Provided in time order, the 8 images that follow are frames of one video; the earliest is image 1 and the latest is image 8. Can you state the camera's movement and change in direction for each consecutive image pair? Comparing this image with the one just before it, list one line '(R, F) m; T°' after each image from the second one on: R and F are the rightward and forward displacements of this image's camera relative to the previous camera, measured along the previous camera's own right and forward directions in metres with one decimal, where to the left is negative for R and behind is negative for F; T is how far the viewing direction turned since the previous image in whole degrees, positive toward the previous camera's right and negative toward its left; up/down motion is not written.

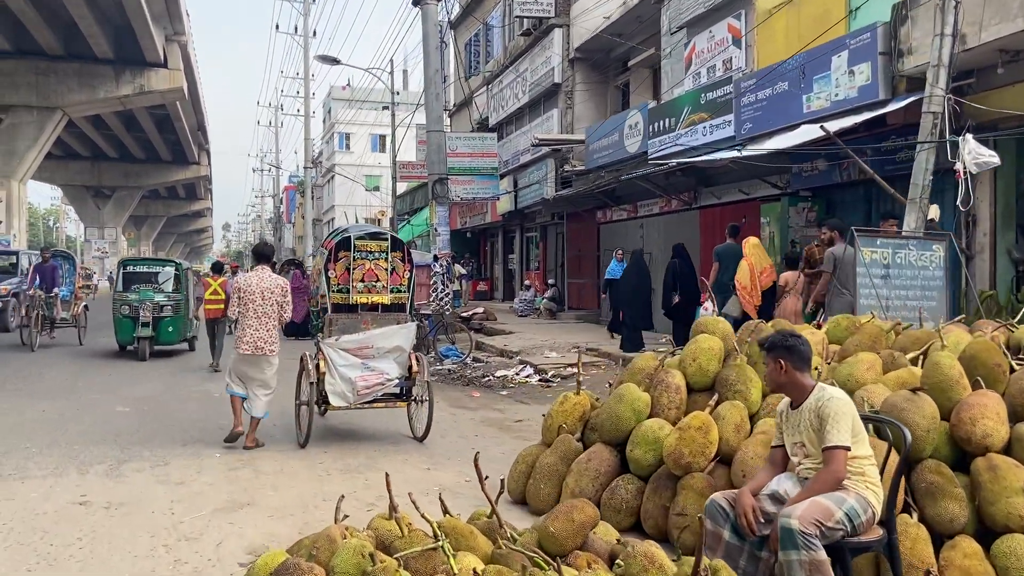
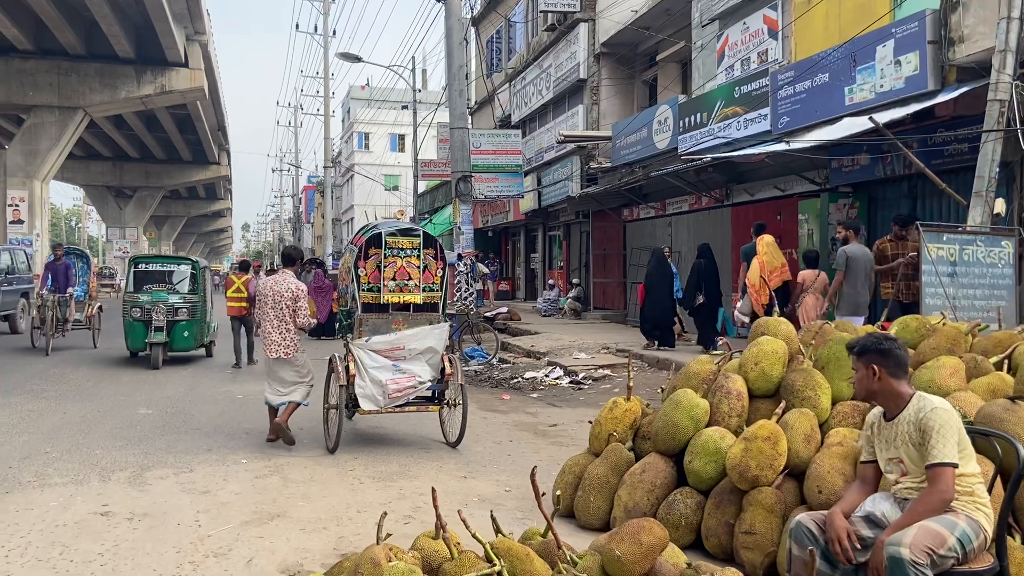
(-0.2, +0.3) m; -1°
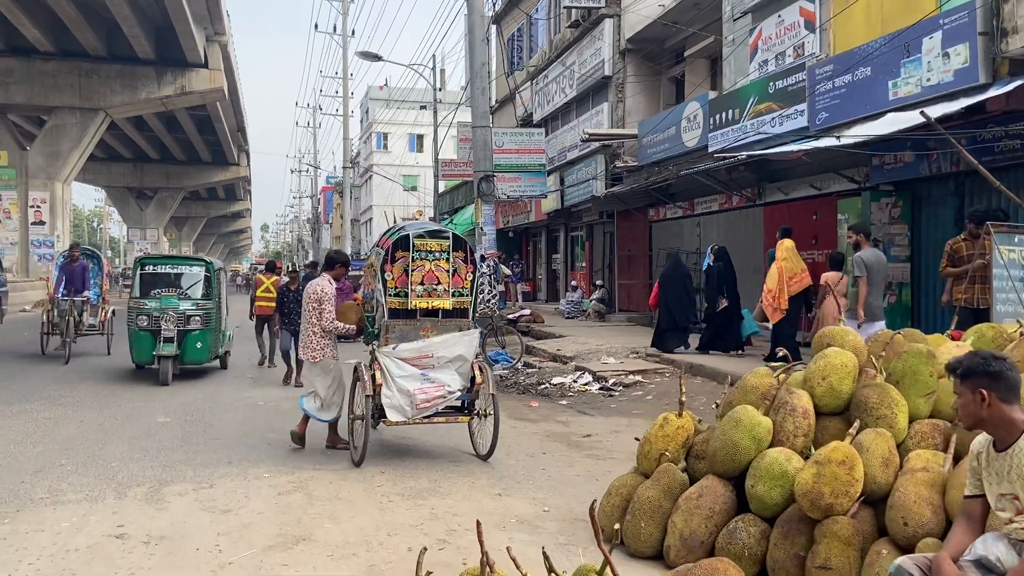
(-0.1, +0.3) m; -1°
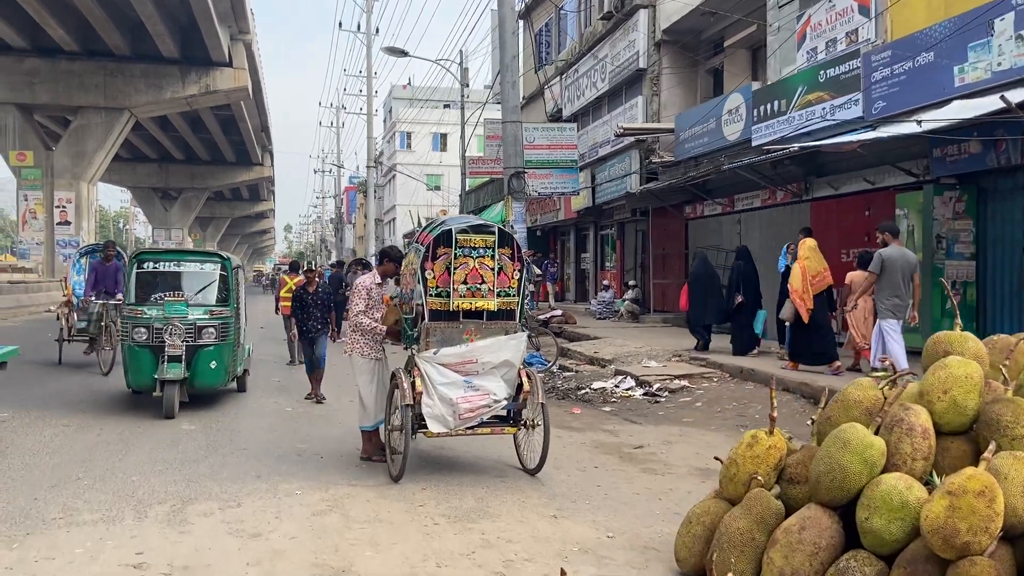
(-0.2, +0.5) m; -1°
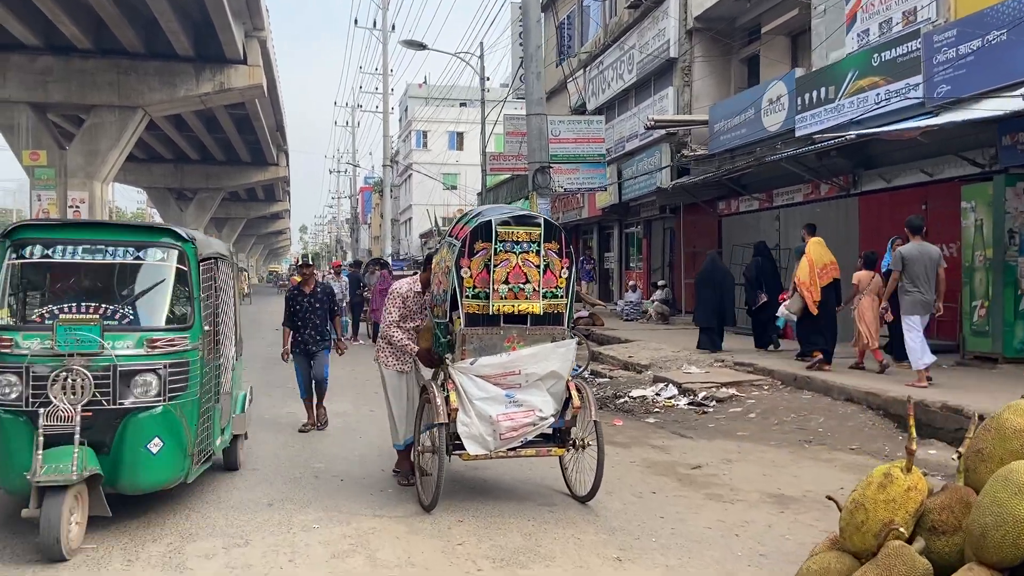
(-0.2, +0.7) m; -1°
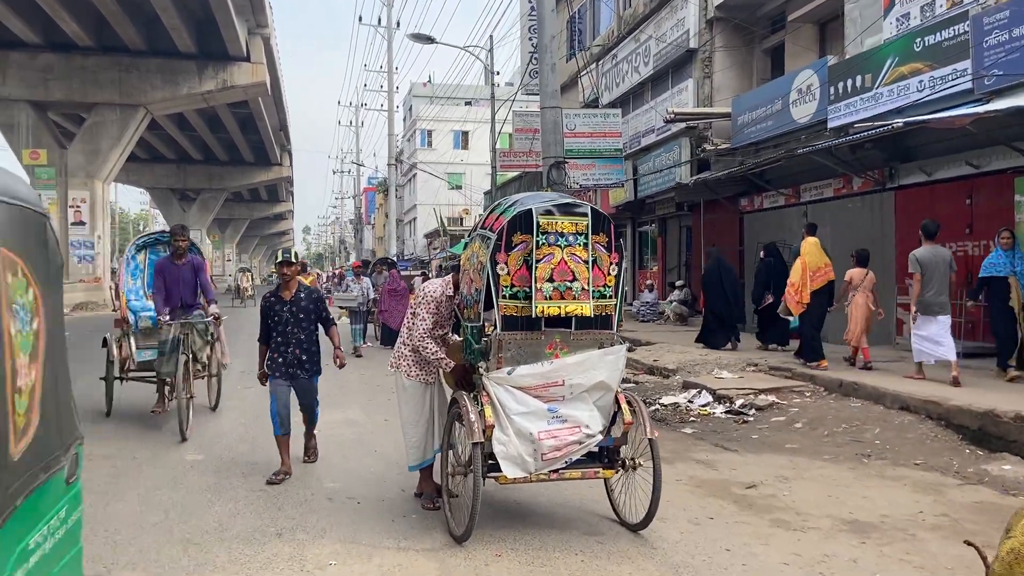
(-0.2, +0.6) m; 0°
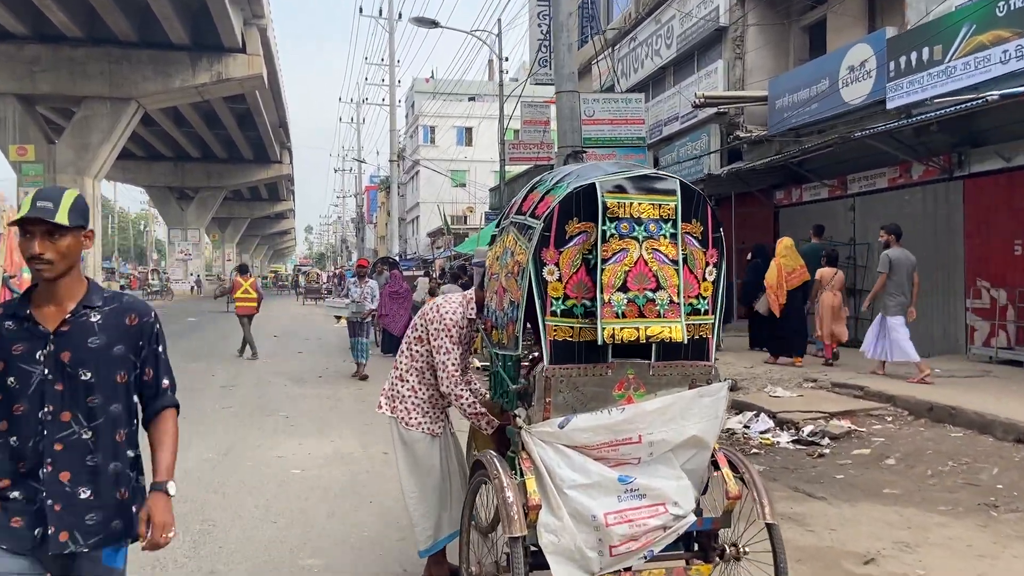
(-0.2, +1.3) m; 0°
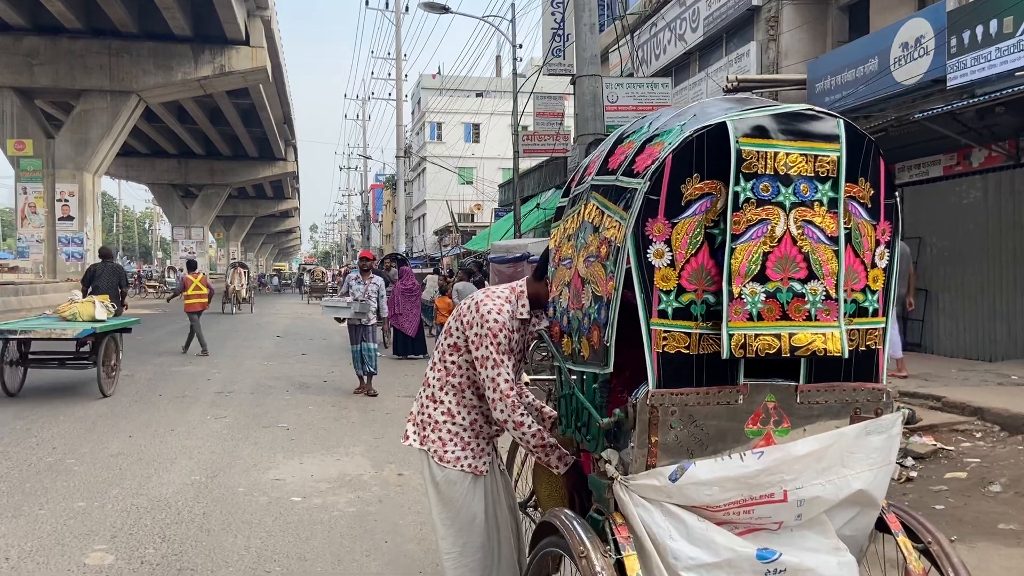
(-0.2, +0.8) m; 0°
